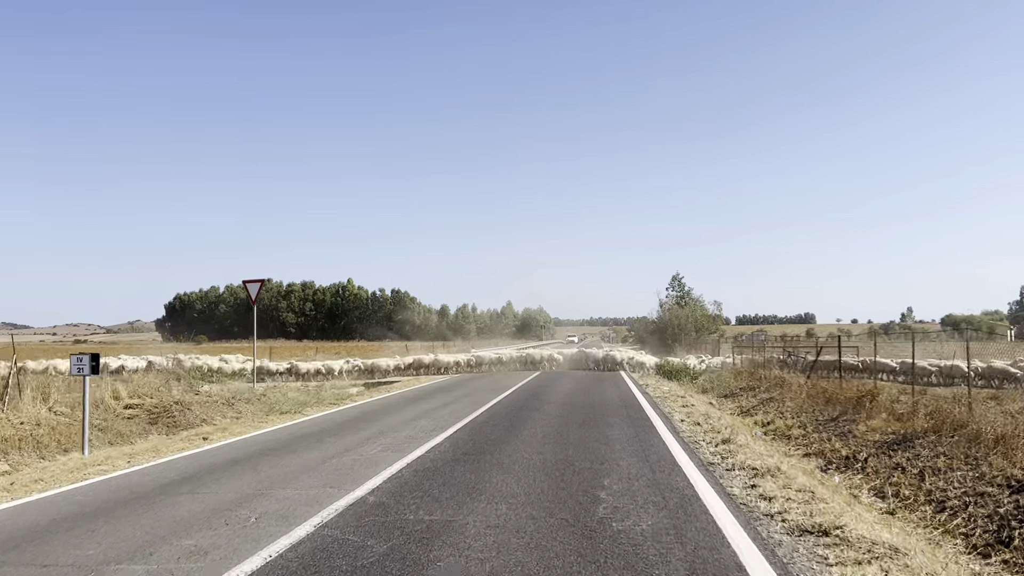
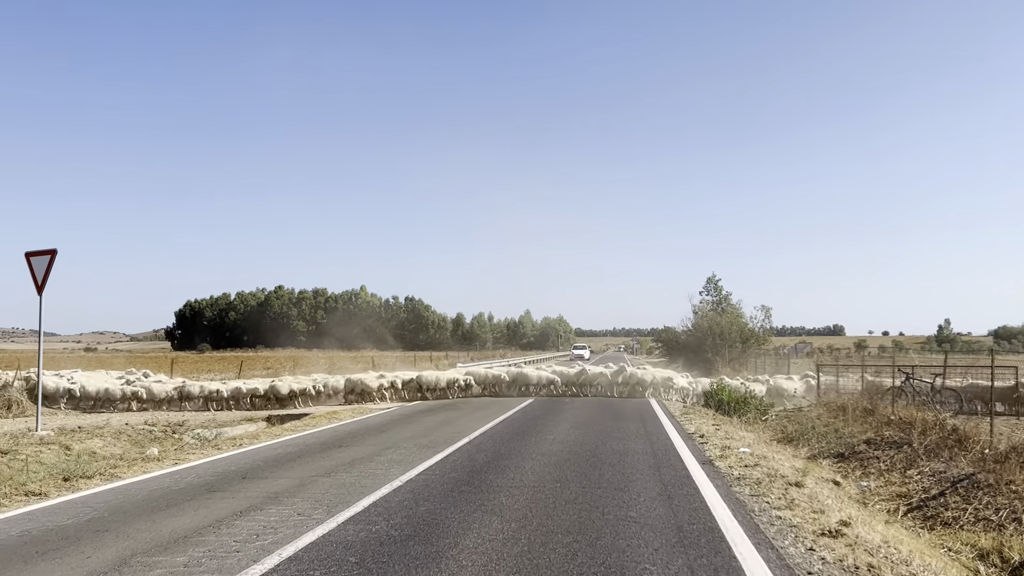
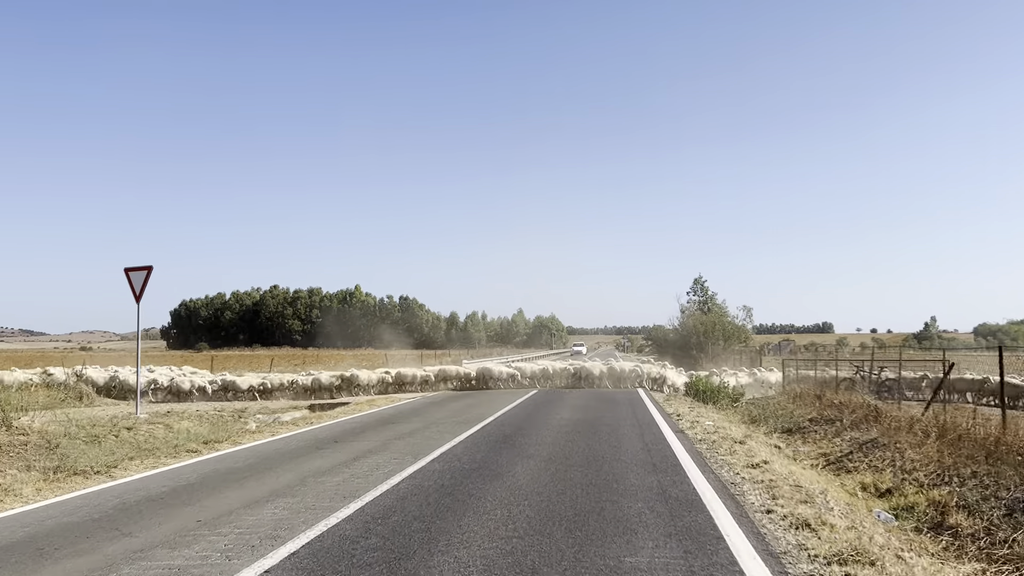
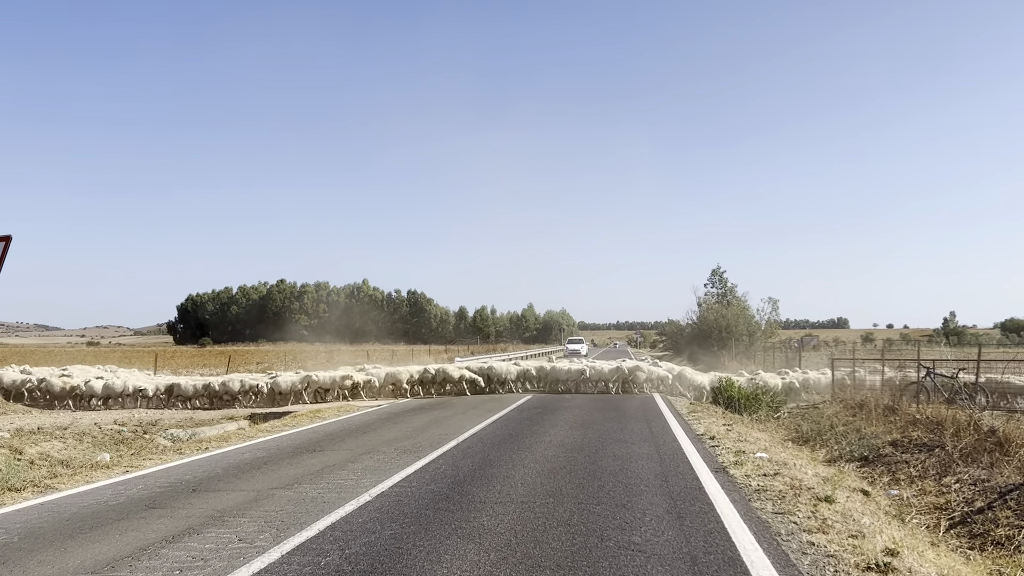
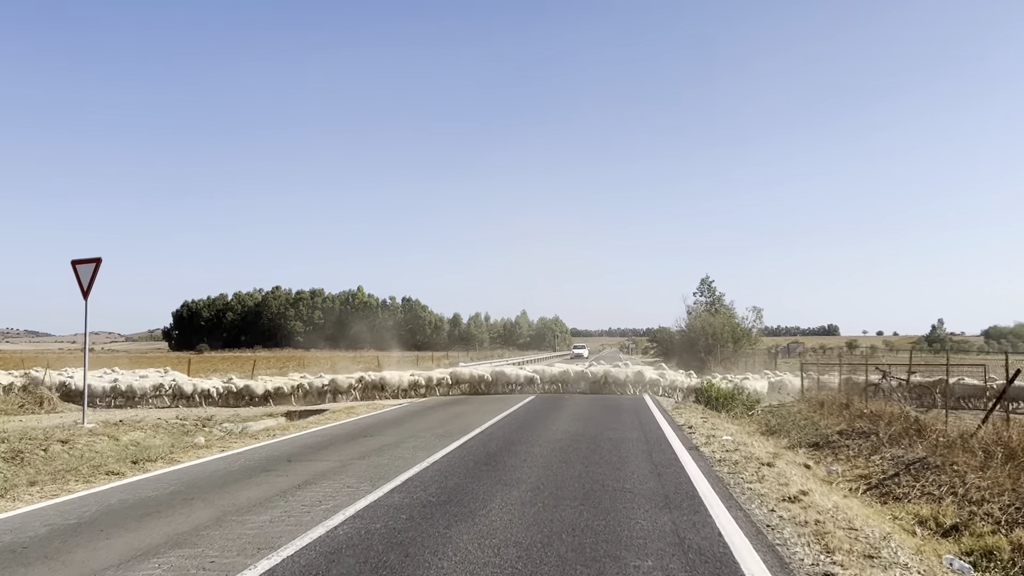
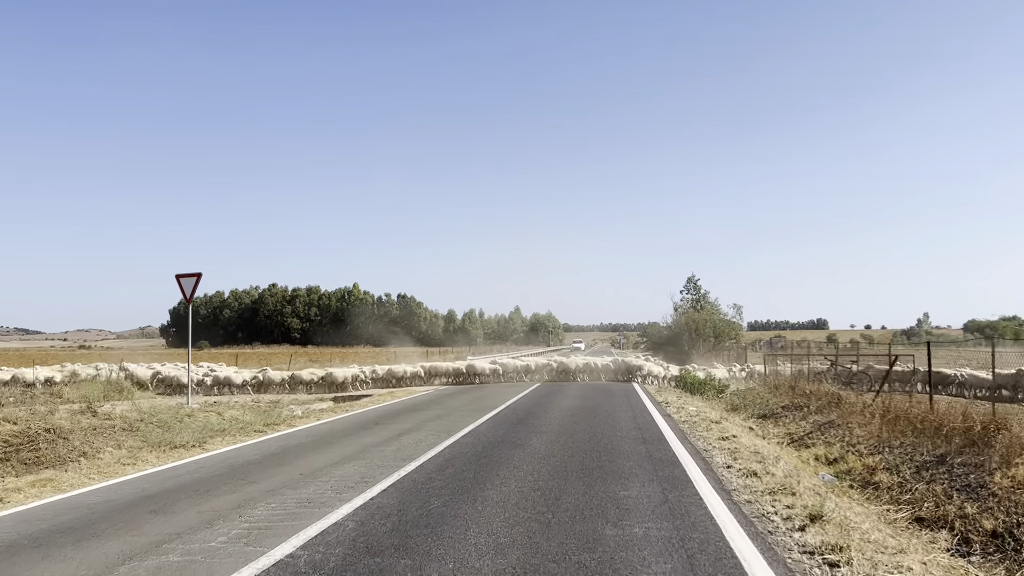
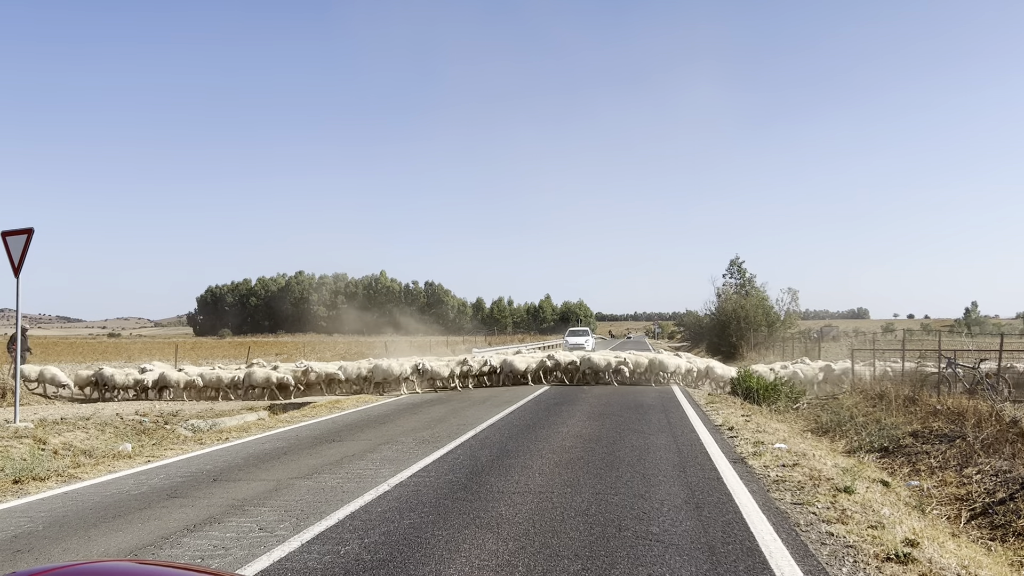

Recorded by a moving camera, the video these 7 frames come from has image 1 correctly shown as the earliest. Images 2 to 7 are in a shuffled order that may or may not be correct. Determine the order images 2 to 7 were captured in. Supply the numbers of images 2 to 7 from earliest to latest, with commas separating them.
6, 3, 5, 2, 4, 7
